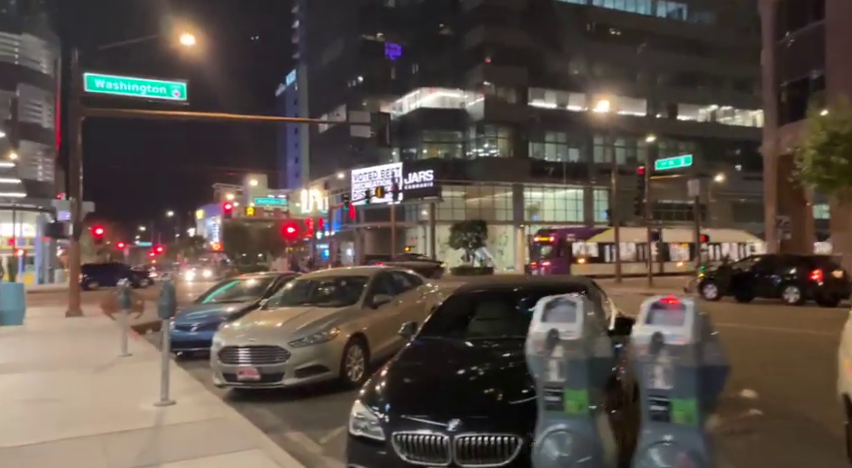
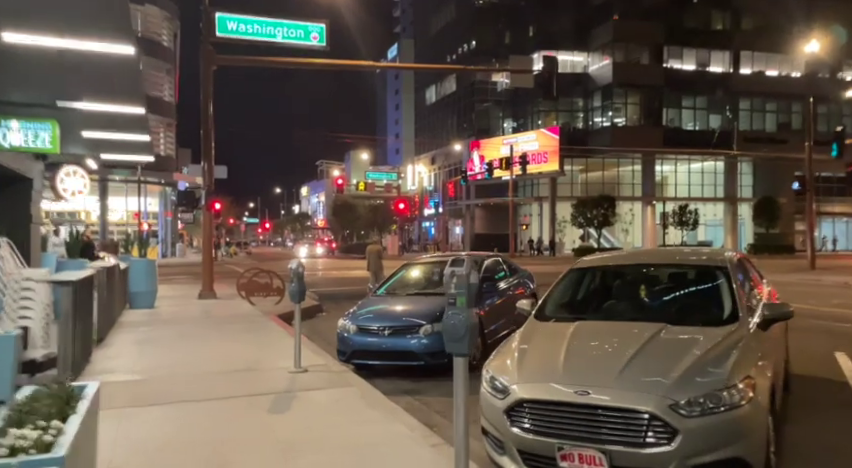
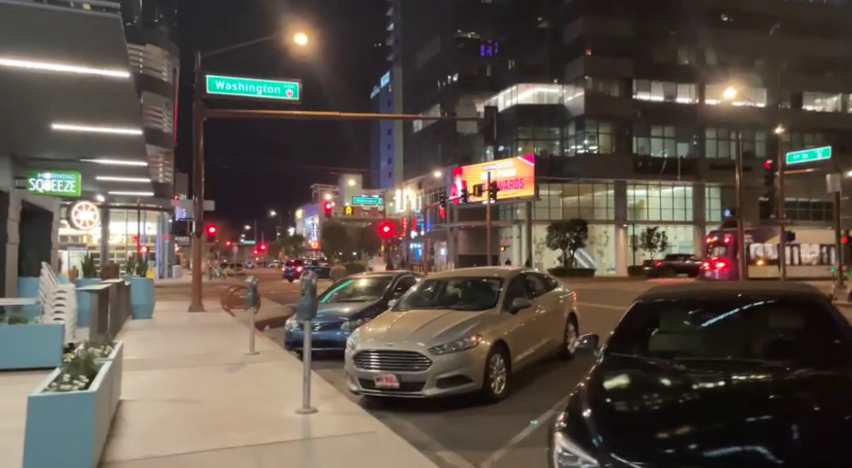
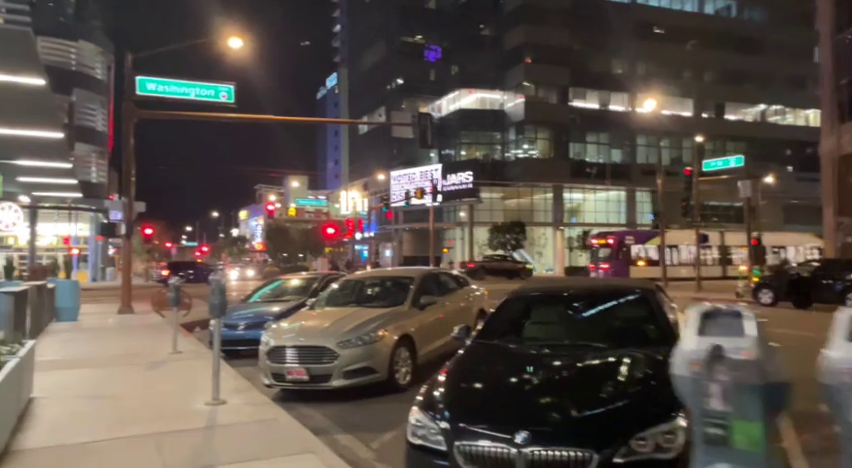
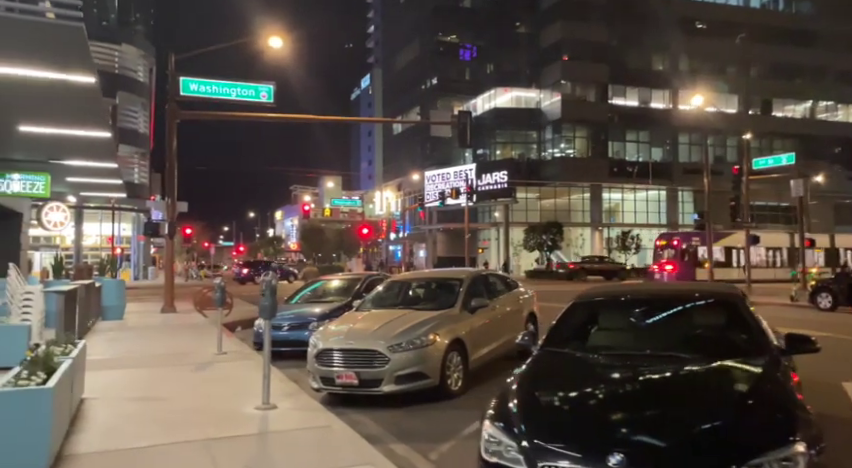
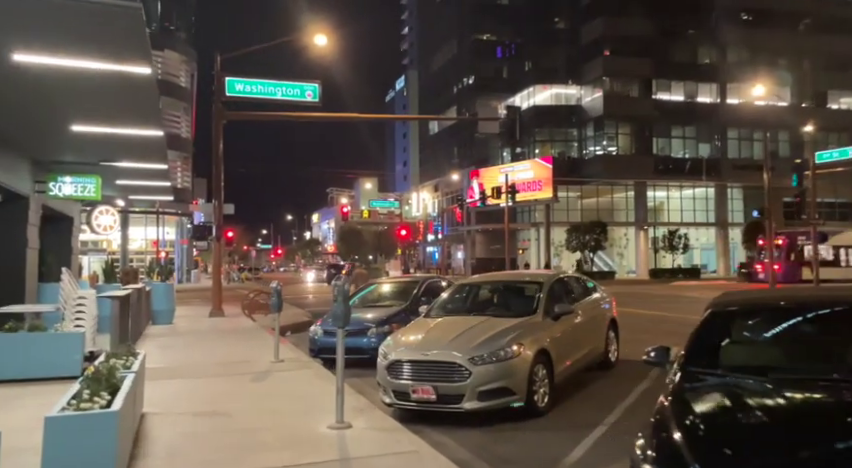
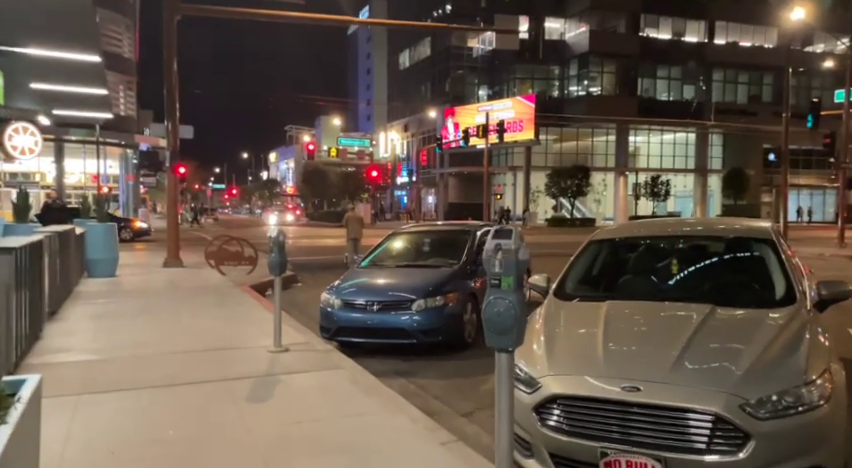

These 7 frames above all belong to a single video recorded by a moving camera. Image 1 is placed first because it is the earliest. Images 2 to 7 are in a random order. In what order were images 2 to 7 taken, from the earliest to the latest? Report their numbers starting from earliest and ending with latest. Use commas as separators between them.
4, 5, 3, 6, 2, 7
